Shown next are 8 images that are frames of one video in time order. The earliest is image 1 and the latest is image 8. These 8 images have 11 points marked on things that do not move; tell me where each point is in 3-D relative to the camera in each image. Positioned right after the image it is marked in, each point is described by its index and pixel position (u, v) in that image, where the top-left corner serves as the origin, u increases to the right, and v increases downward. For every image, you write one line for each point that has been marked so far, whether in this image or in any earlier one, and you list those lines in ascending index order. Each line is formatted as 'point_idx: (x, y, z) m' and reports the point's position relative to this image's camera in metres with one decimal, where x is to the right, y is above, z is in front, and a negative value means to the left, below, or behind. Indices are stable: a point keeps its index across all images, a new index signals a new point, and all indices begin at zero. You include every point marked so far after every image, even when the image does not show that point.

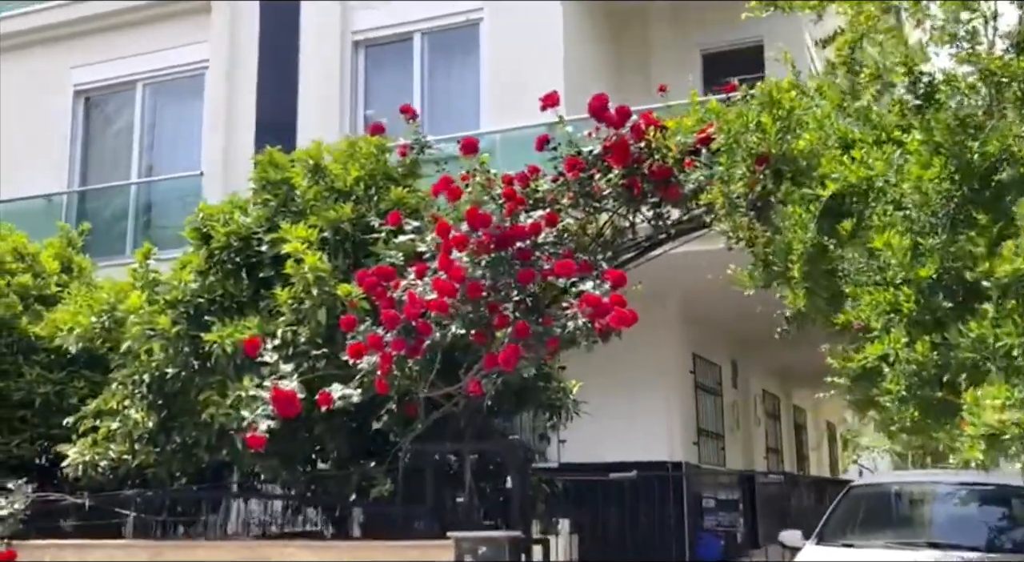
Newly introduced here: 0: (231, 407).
0: (-1.5, -0.7, +5.7) m
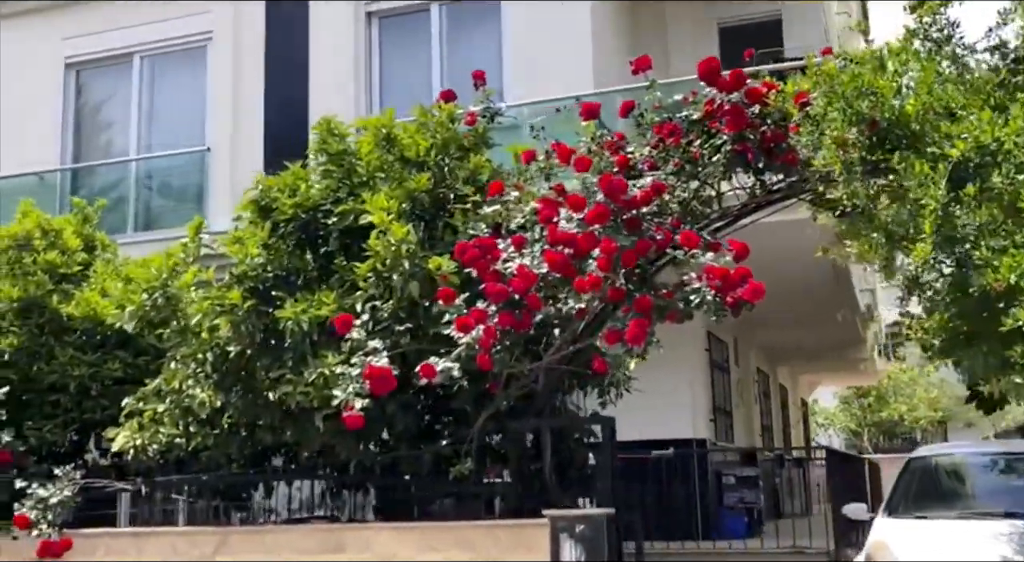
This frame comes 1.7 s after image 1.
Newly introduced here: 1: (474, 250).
0: (-1.0, -0.5, +5.5) m
1: (-0.2, +0.1, +4.9) m
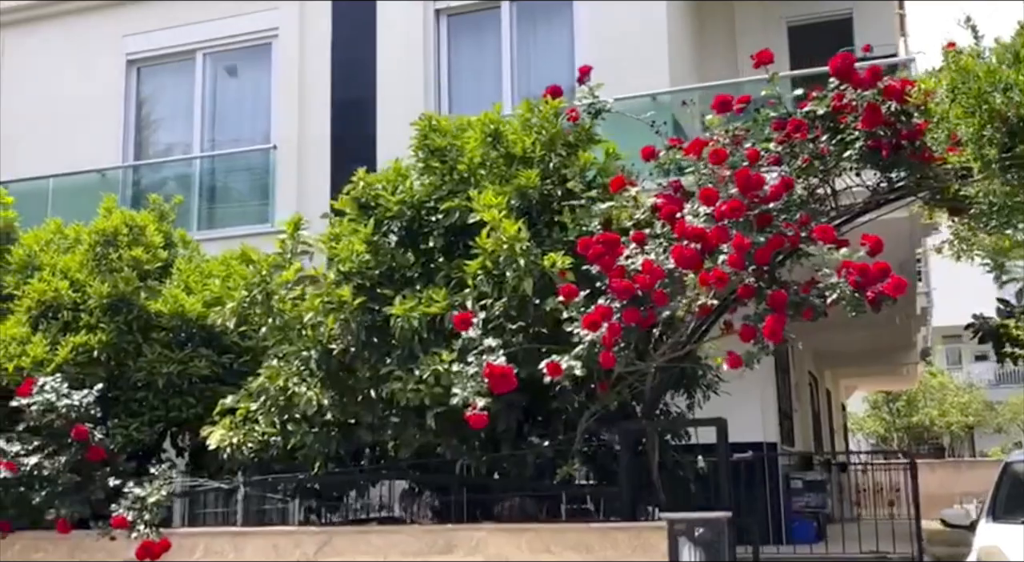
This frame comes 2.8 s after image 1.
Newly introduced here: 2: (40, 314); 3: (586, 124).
0: (-0.4, -0.5, +5.4) m
1: (+0.4, +0.2, +4.9) m
2: (-3.0, -0.2, +6.9) m
3: (+0.4, +0.9, +6.0) m
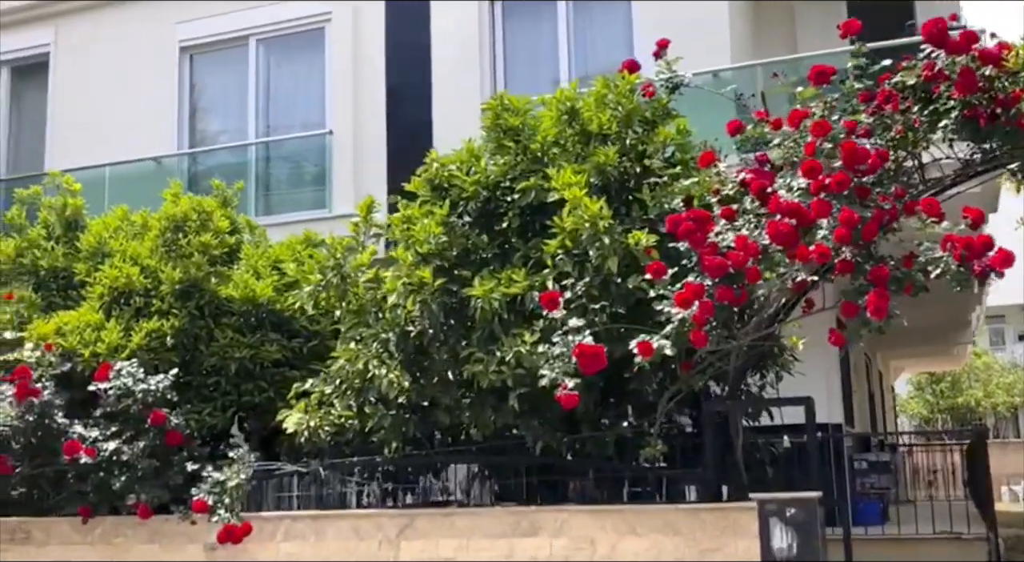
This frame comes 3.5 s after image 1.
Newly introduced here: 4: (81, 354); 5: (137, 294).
0: (0.0, -0.4, +5.3) m
1: (+0.8, +0.3, +4.8) m
2: (-2.5, -0.1, +6.9) m
3: (+0.8, +1.0, +5.9) m
4: (-2.6, -0.4, +6.5) m
5: (-2.4, -0.1, +6.9) m
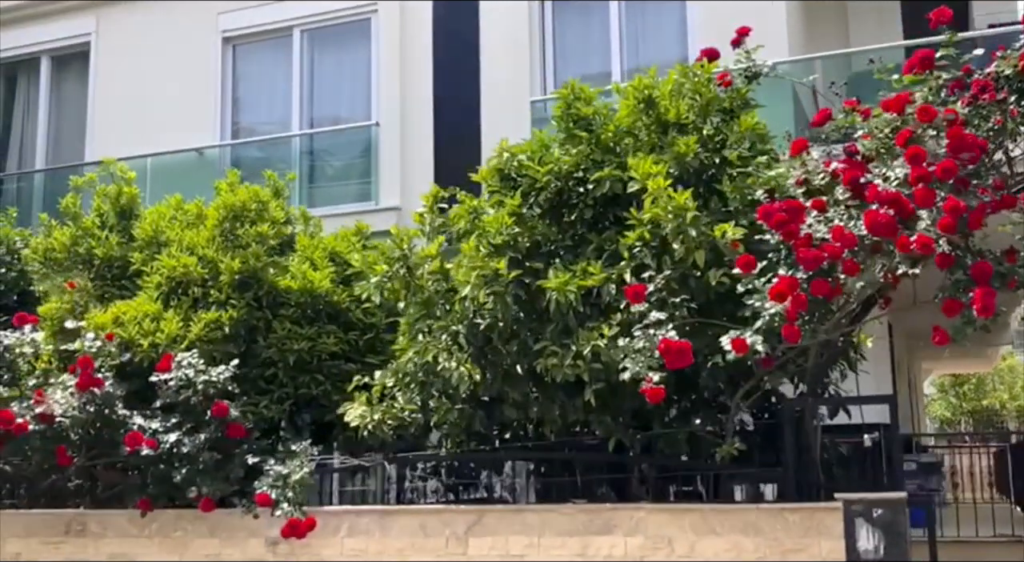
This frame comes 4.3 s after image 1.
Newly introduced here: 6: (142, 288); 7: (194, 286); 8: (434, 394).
0: (+0.4, -0.4, +5.2) m
1: (+1.2, +0.3, +4.6) m
2: (-2.1, -0.1, +6.8) m
3: (+1.2, +1.0, +5.8) m
4: (-2.2, -0.4, +6.4) m
5: (-2.0, 0.0, +6.8) m
6: (-2.3, 0.0, +6.9) m
7: (-2.0, 0.0, +6.8) m
8: (-0.4, -0.6, +6.0) m
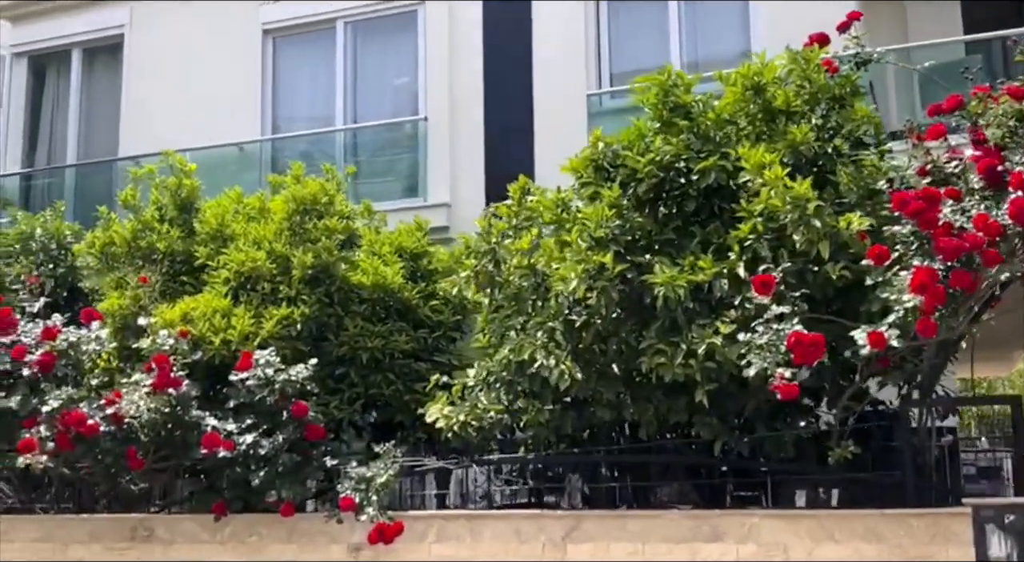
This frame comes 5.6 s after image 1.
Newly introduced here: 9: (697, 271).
0: (+0.9, -0.3, +5.0) m
1: (+1.7, +0.3, +4.4) m
2: (-1.6, 0.0, +6.5) m
3: (+1.7, +1.0, +5.5) m
4: (-1.7, -0.3, +6.1) m
5: (-1.5, 0.0, +6.5) m
6: (-1.8, 0.0, +6.6) m
7: (-1.5, 0.0, +6.5) m
8: (+0.1, -0.6, +5.7) m
9: (+0.9, 0.0, +5.1) m
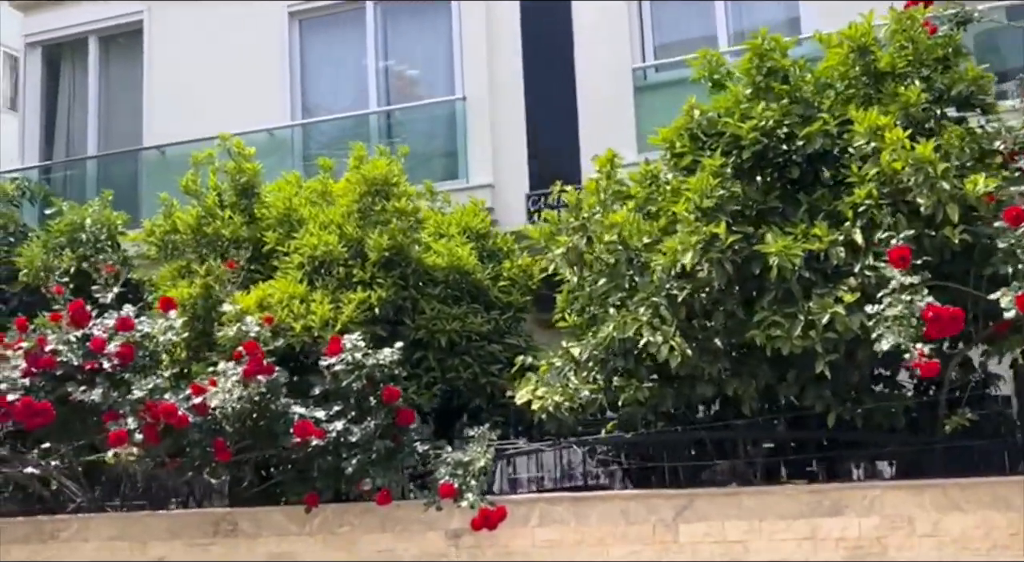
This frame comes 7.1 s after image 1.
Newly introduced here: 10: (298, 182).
0: (+1.4, -0.2, +4.8) m
1: (+2.2, +0.5, +4.3) m
2: (-1.2, +0.1, +6.3) m
3: (+2.2, +1.2, +5.4) m
4: (-1.2, -0.3, +6.0) m
5: (-1.0, +0.1, +6.3) m
6: (-1.4, +0.1, +6.4) m
7: (-1.0, +0.1, +6.3) m
8: (+0.6, -0.5, +5.6) m
9: (+1.4, +0.2, +5.0) m
10: (-1.3, +0.6, +6.9) m
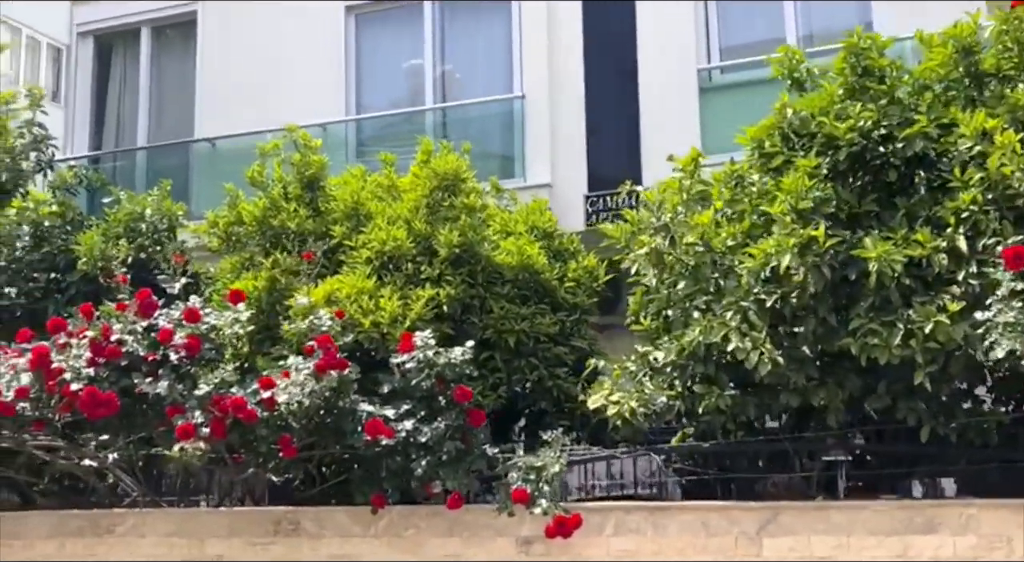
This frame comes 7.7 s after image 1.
0: (+1.7, -0.2, +4.6) m
1: (+2.5, +0.4, +4.1) m
2: (-0.8, +0.1, +6.2) m
3: (+2.6, +1.2, +5.2) m
4: (-0.8, -0.2, +5.8) m
5: (-0.6, +0.1, +6.2) m
6: (-1.0, +0.1, +6.3) m
7: (-0.6, +0.1, +6.2) m
8: (+0.9, -0.5, +5.4) m
9: (+1.8, +0.2, +4.8) m
10: (-0.9, +0.7, +6.8) m
